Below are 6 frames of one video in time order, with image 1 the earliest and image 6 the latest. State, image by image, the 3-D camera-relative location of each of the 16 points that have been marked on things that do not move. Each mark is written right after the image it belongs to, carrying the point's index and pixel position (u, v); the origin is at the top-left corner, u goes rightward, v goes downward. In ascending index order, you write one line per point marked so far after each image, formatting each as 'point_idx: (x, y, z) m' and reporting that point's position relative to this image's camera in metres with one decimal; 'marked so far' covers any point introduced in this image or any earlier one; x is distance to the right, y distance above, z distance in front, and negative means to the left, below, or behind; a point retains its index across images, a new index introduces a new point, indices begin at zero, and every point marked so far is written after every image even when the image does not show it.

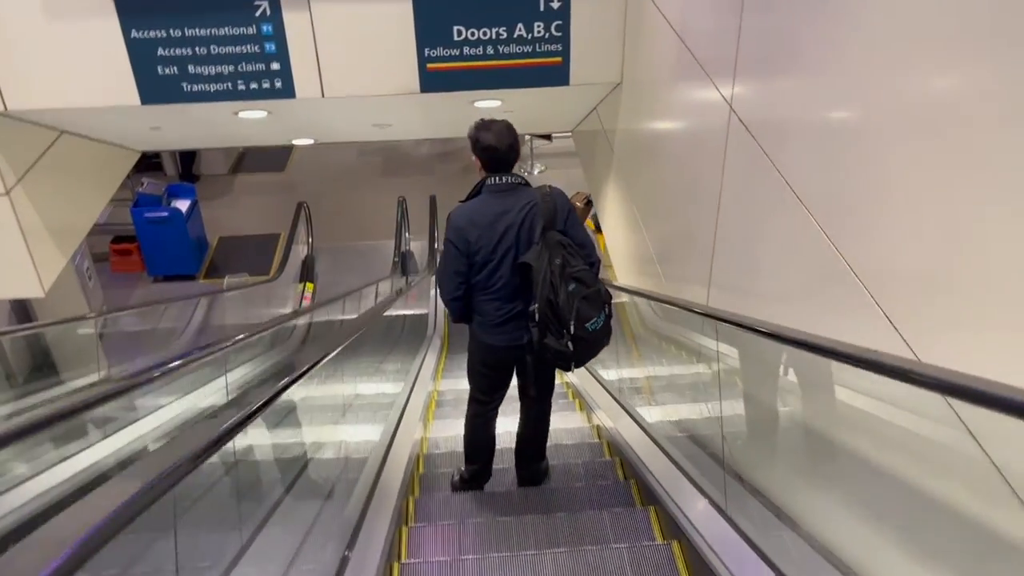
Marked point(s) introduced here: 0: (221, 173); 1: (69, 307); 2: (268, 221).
0: (-3.8, +1.5, +9.0) m
1: (-3.3, -0.2, +5.1) m
2: (-2.8, +0.8, +8.0) m
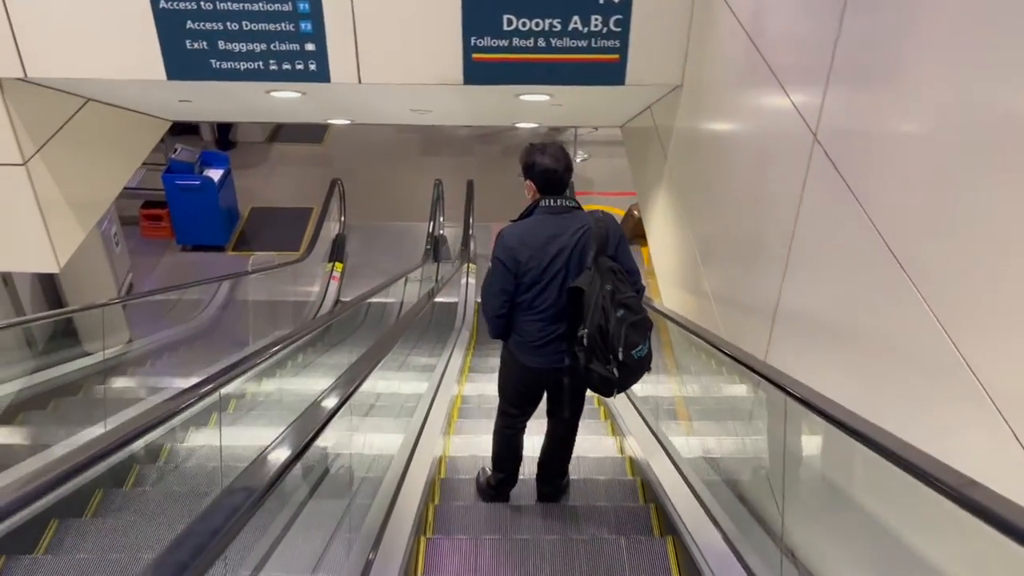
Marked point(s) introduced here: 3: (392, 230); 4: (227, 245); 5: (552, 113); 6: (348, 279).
0: (-3.3, +1.9, +8.9) m
1: (-3.0, 0.0, +5.0) m
2: (-2.4, +1.1, +7.9) m
3: (-1.4, +0.6, +7.7) m
4: (-2.8, +0.4, +6.8) m
5: (+0.2, +1.1, +4.5) m
6: (-1.7, +0.1, +7.1) m
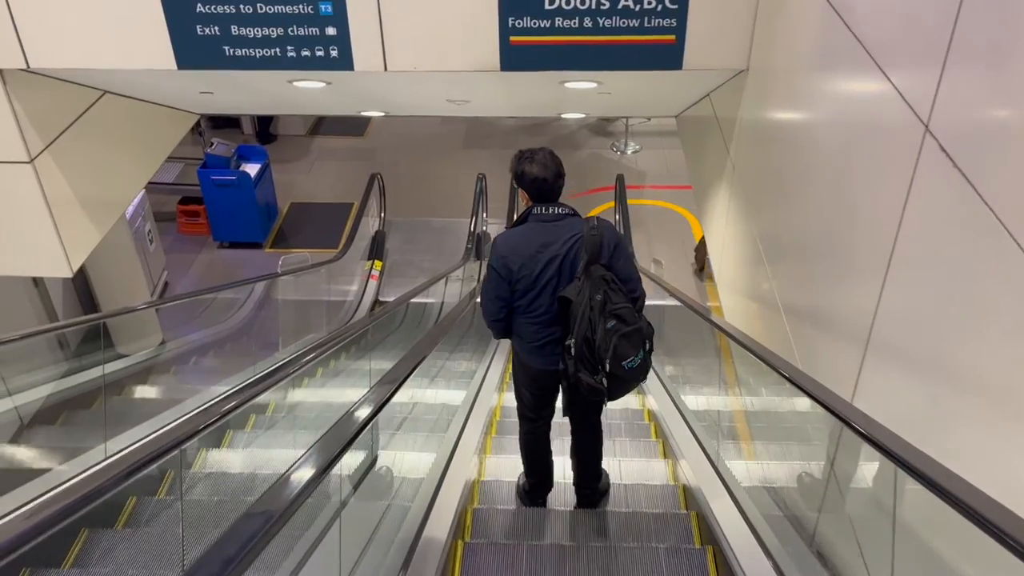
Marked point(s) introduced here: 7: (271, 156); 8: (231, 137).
0: (-2.7, +1.9, +8.8) m
1: (-2.7, 0.0, +4.9) m
2: (-1.9, +1.1, +7.7) m
3: (-0.9, +0.7, +7.5) m
4: (-2.4, +0.4, +6.7) m
5: (+0.5, +1.1, +4.1) m
6: (-1.2, +0.1, +6.9) m
7: (-2.9, +1.6, +8.3) m
8: (-3.6, +1.9, +8.7) m
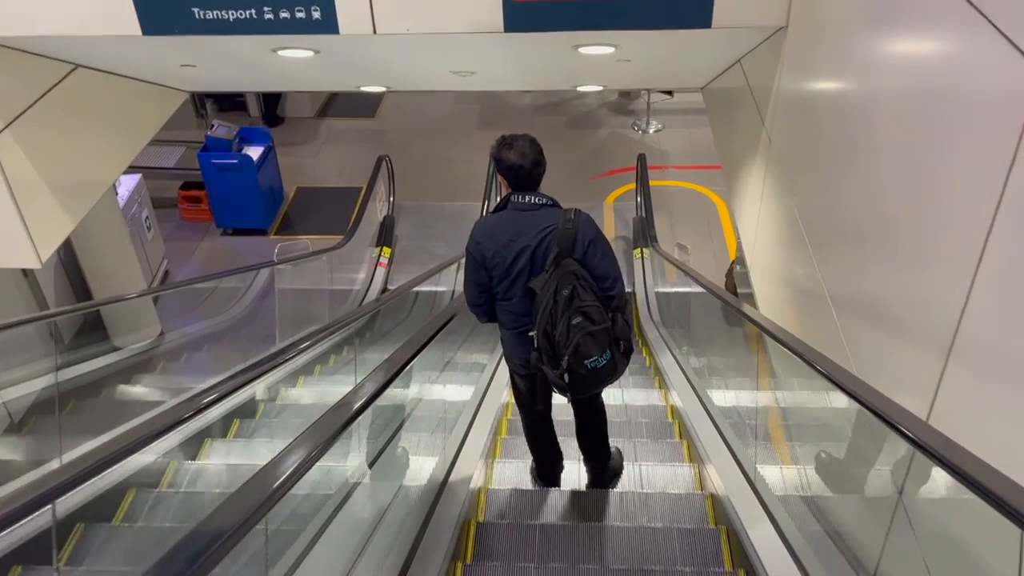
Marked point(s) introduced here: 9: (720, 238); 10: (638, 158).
0: (-2.5, +2.1, +8.5) m
1: (-2.6, +0.1, +4.7) m
2: (-1.7, +1.3, +7.5) m
3: (-0.7, +0.8, +7.2) m
4: (-2.2, +0.5, +6.5) m
5: (+0.6, +1.2, +3.8) m
6: (-1.1, +0.2, +6.6) m
7: (-2.7, +1.7, +8.0) m
8: (-3.4, +2.0, +8.5) m
9: (+2.1, +0.5, +6.9) m
10: (+1.1, +1.1, +6.2) m
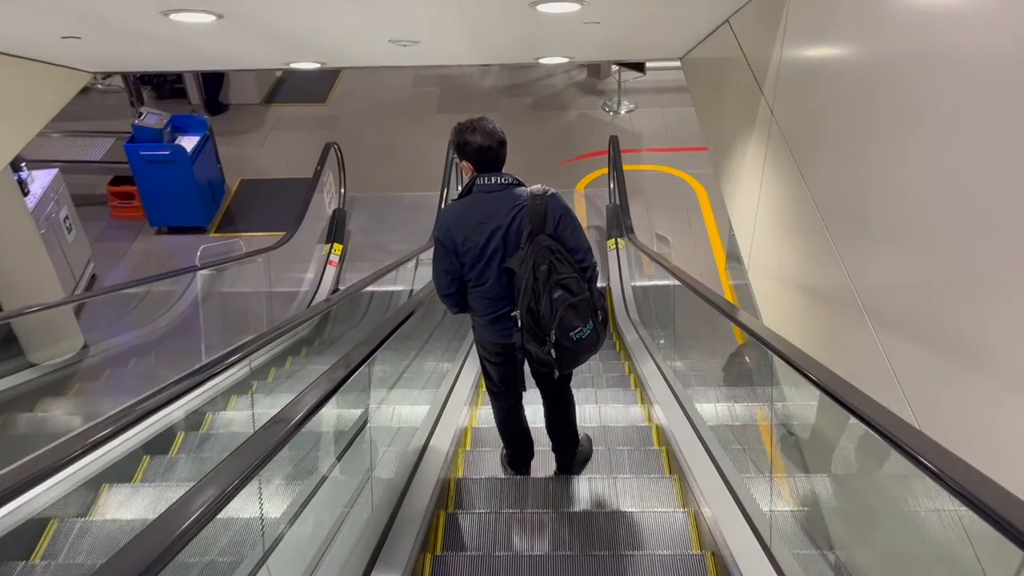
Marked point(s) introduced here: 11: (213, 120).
0: (-2.9, +2.1, +8.0) m
1: (-2.9, 0.0, +4.2) m
2: (-2.1, +1.3, +6.9) m
3: (-1.0, +0.8, +6.7) m
4: (-2.5, +0.5, +5.9) m
5: (+0.3, +1.2, +3.3) m
6: (-1.4, +0.2, +6.1) m
7: (-3.1, +1.7, +7.4) m
8: (-3.8, +2.0, +7.9) m
9: (+1.7, +0.6, +6.5) m
10: (+0.8, +1.2, +5.8) m
11: (-3.3, +1.9, +7.7) m
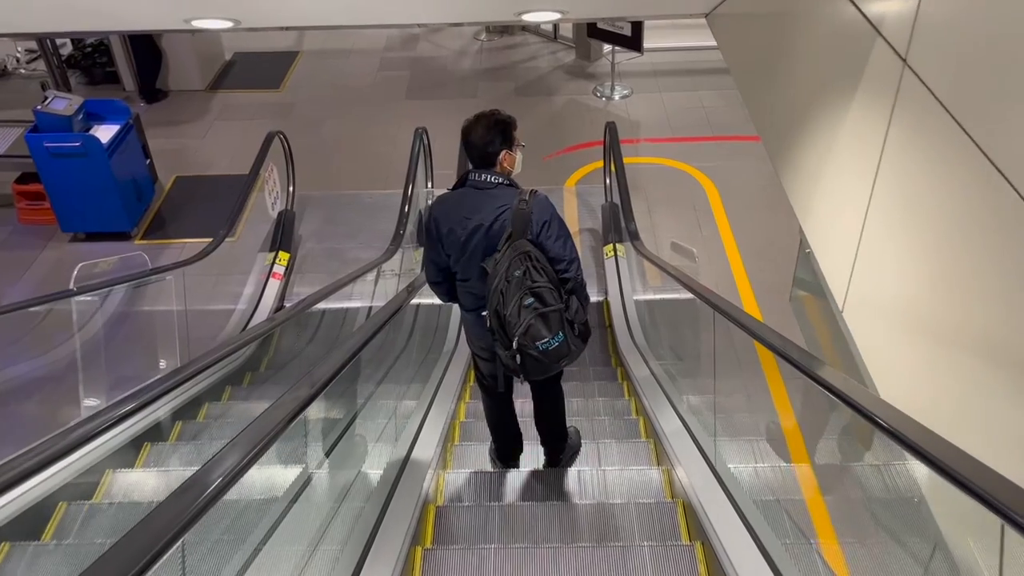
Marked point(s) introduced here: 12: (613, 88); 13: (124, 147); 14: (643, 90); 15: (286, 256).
0: (-3.1, +2.0, +7.1) m
1: (-3.0, -0.1, +3.4) m
2: (-2.3, +1.2, +6.1) m
3: (-1.2, +0.8, +5.9) m
4: (-2.7, +0.4, +5.1) m
5: (+0.3, +1.1, +2.6) m
6: (-1.5, +0.2, +5.3) m
7: (-3.3, +1.6, +6.6) m
8: (-4.0, +1.9, +7.0) m
9: (+1.6, +0.5, +5.8) m
10: (+0.7, +1.1, +5.0) m
11: (-3.5, +1.8, +6.9) m
12: (+1.0, +2.1, +7.4) m
13: (-2.7, +1.0, +4.9) m
14: (+1.4, +2.1, +7.5) m
15: (-1.5, +0.3, +5.0) m
